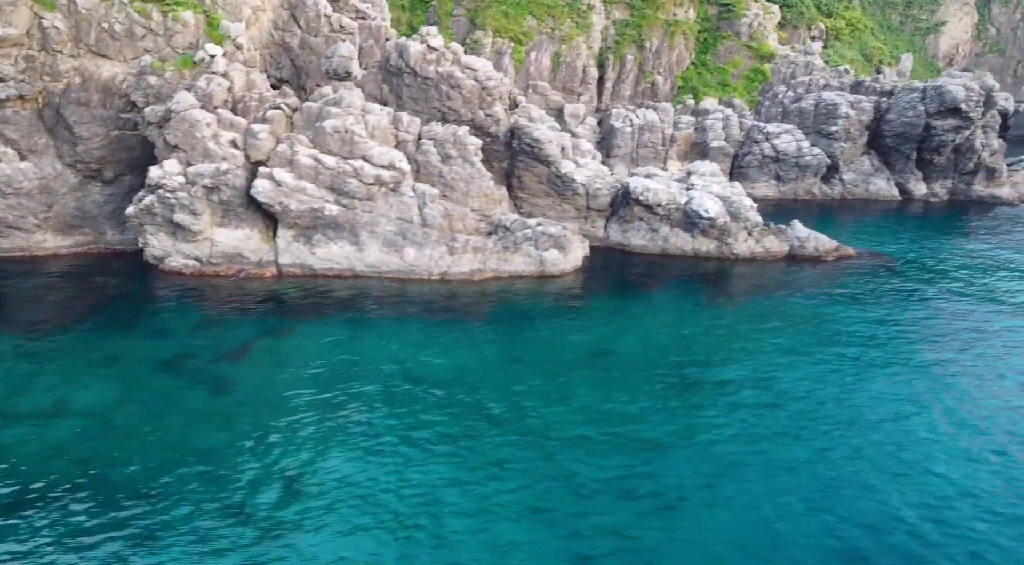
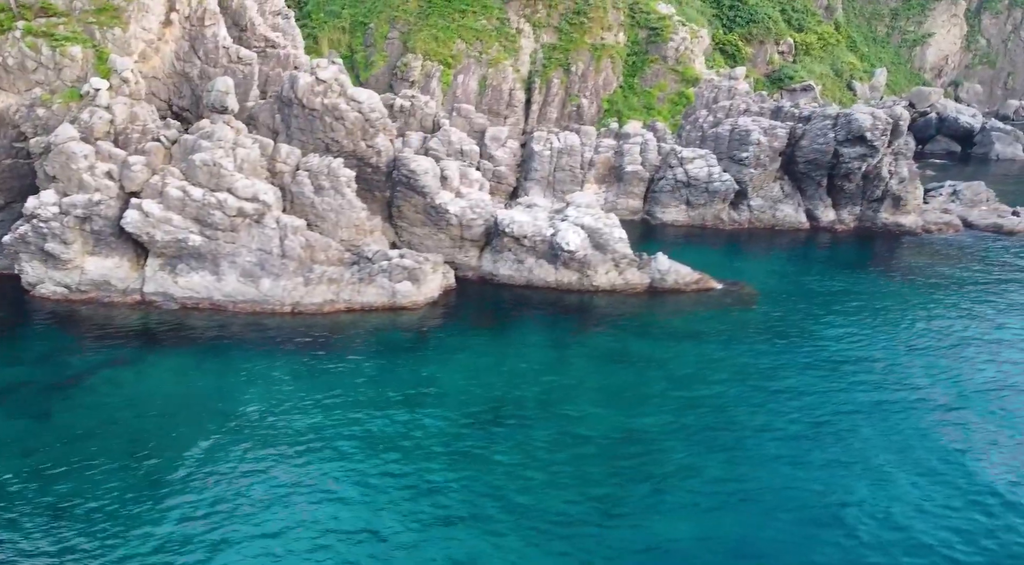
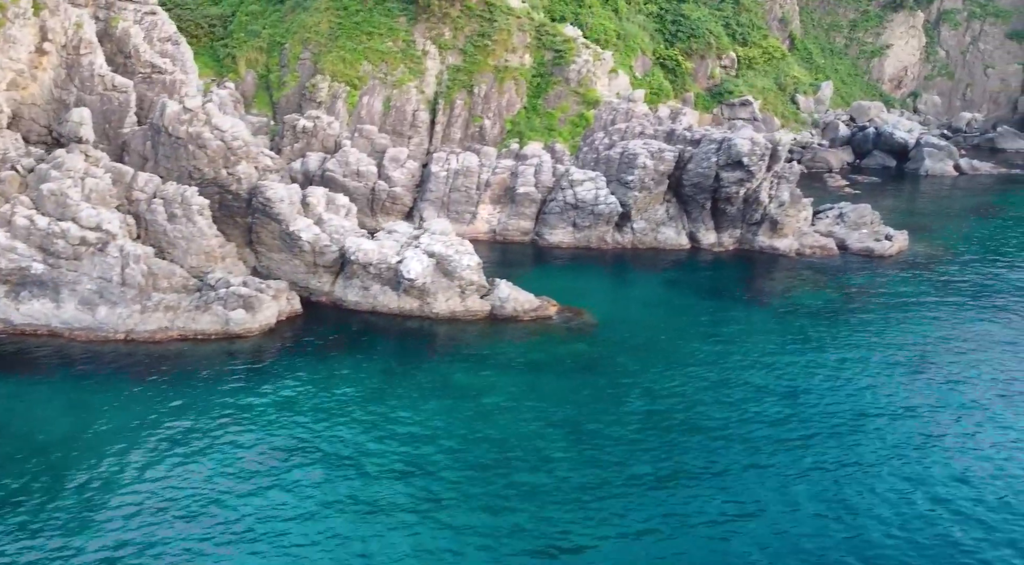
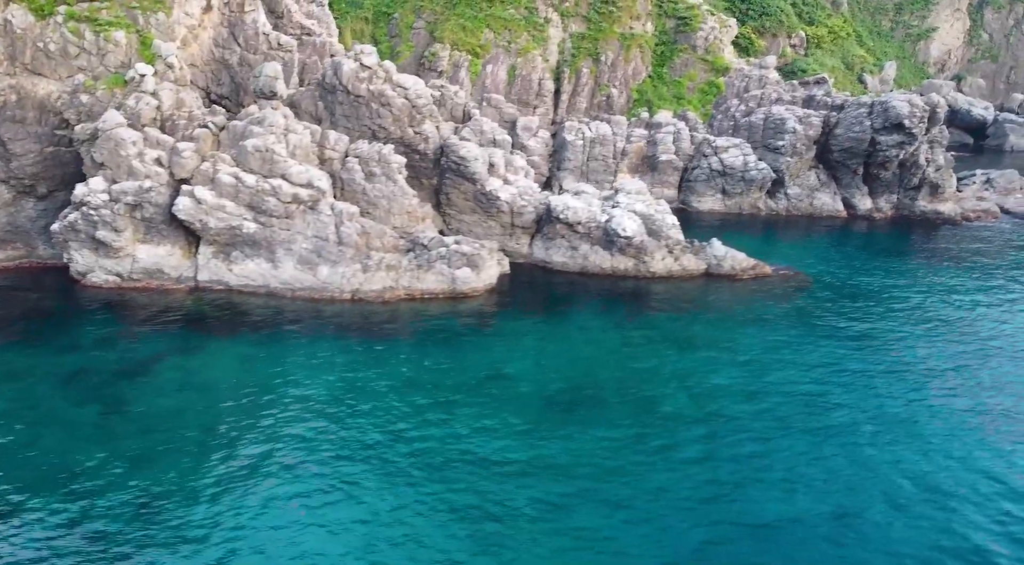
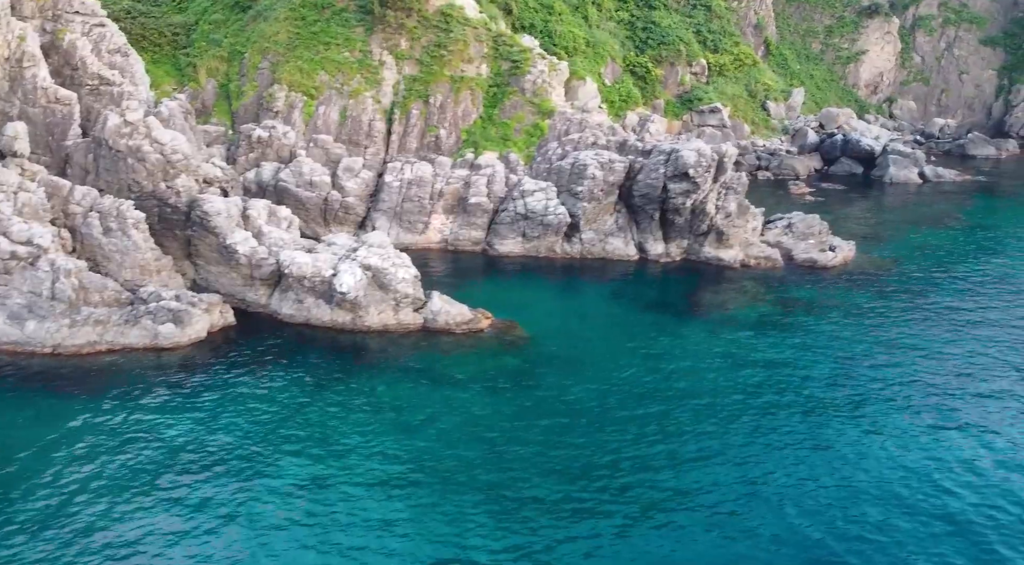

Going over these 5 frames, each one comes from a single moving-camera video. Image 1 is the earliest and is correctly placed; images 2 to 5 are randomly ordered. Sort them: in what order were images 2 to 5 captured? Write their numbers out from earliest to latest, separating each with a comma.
4, 2, 3, 5
